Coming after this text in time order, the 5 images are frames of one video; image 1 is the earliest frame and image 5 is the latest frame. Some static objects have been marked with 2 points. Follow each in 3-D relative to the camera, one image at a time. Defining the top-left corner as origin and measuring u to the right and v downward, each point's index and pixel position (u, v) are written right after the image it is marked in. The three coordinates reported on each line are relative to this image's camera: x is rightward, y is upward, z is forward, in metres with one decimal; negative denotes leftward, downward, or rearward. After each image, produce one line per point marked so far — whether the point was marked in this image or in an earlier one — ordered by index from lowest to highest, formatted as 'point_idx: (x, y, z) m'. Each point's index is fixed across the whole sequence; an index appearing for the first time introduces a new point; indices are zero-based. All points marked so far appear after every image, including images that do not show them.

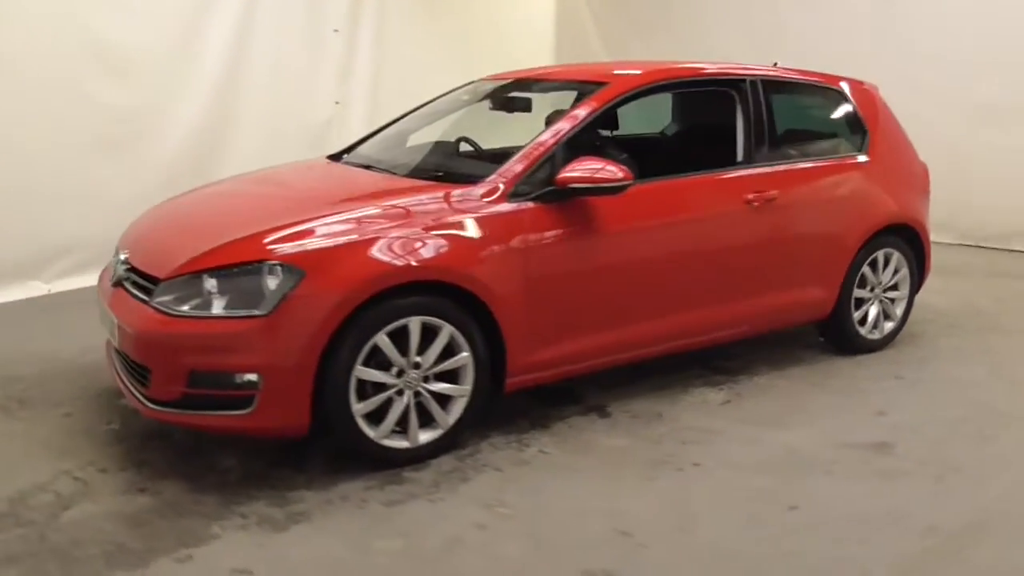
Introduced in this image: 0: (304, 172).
0: (-0.8, +0.4, +3.2) m
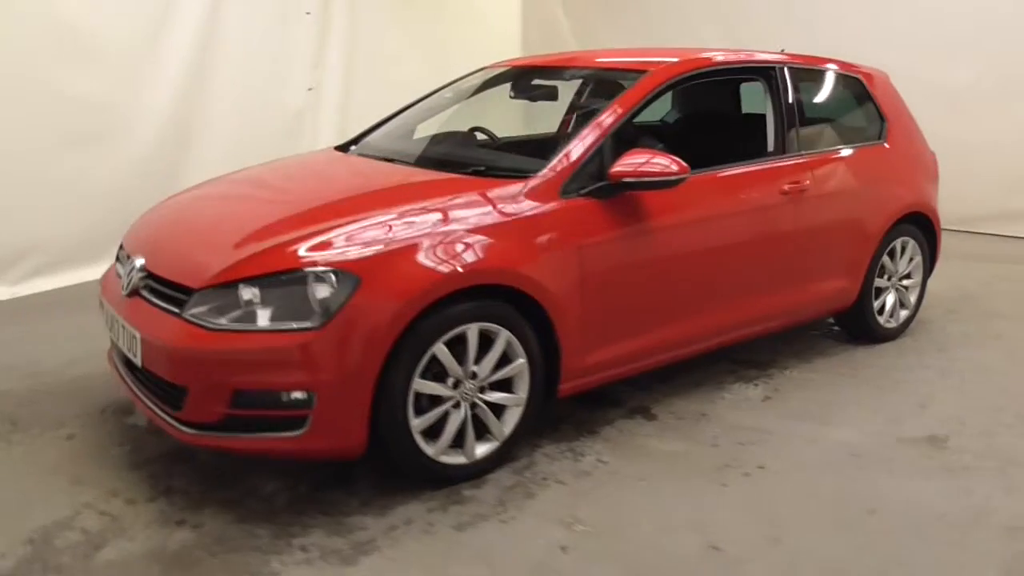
0: (-0.7, +0.4, +3.0) m
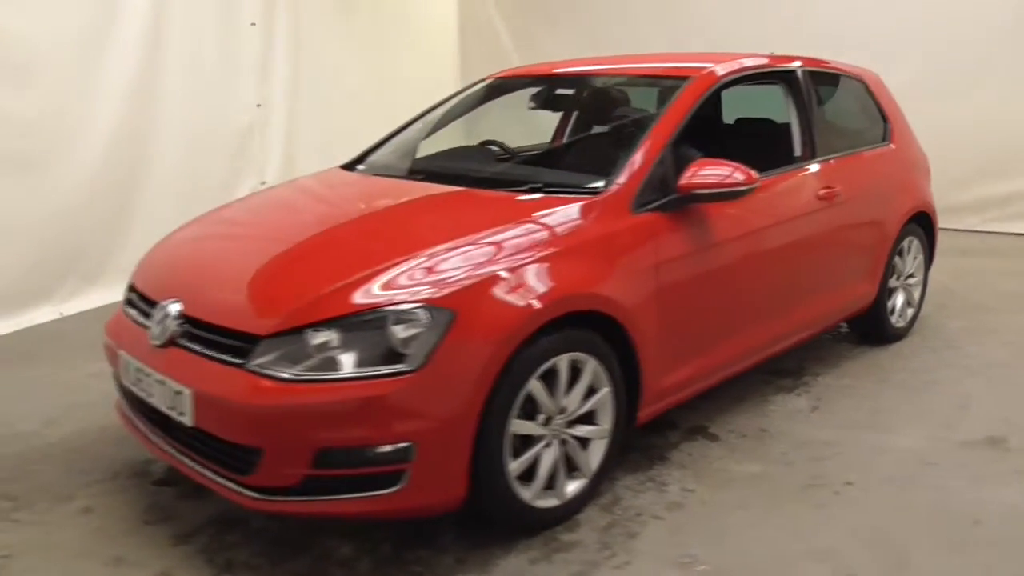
0: (-0.6, +0.3, +2.8) m
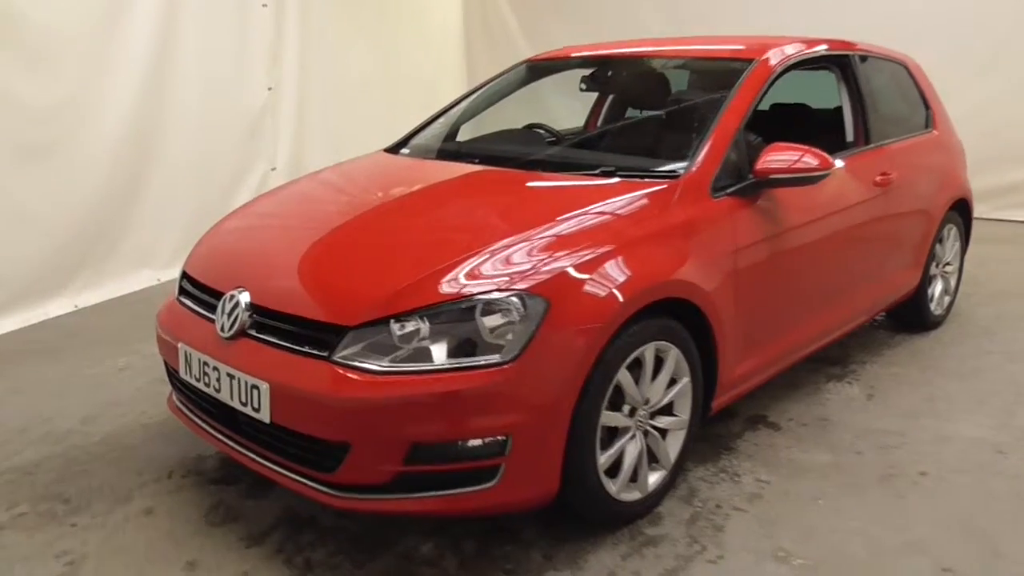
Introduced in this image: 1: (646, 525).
0: (-0.4, +0.4, +2.7) m
1: (+0.3, -0.6, +2.0) m
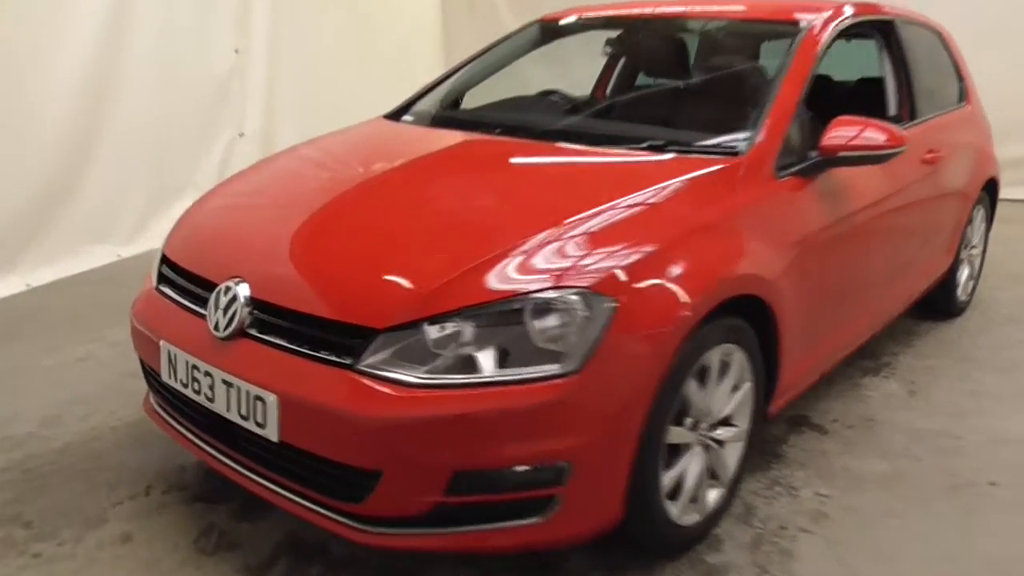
0: (-0.4, +0.4, +2.4) m
1: (+0.4, -0.6, +1.8) m
